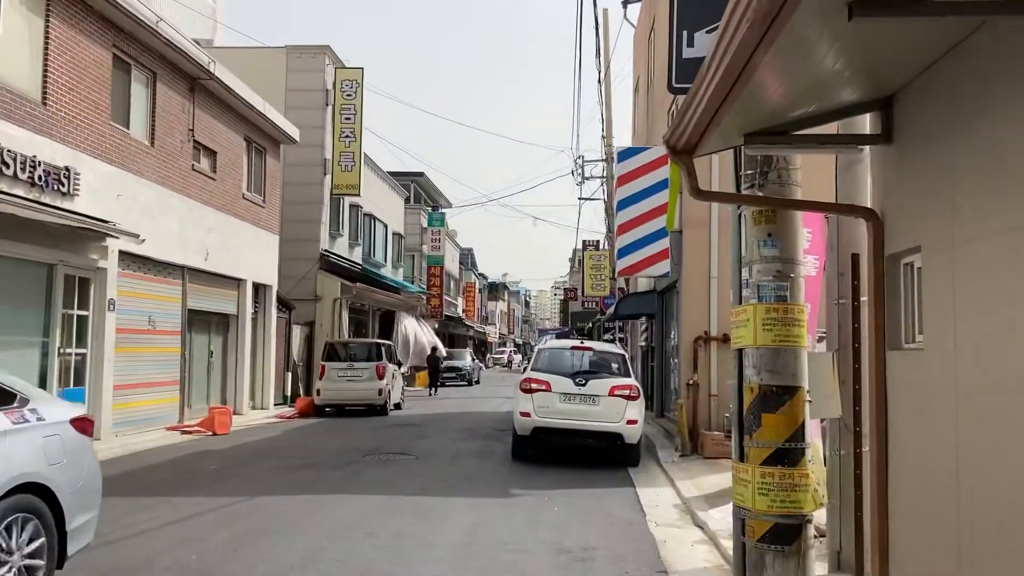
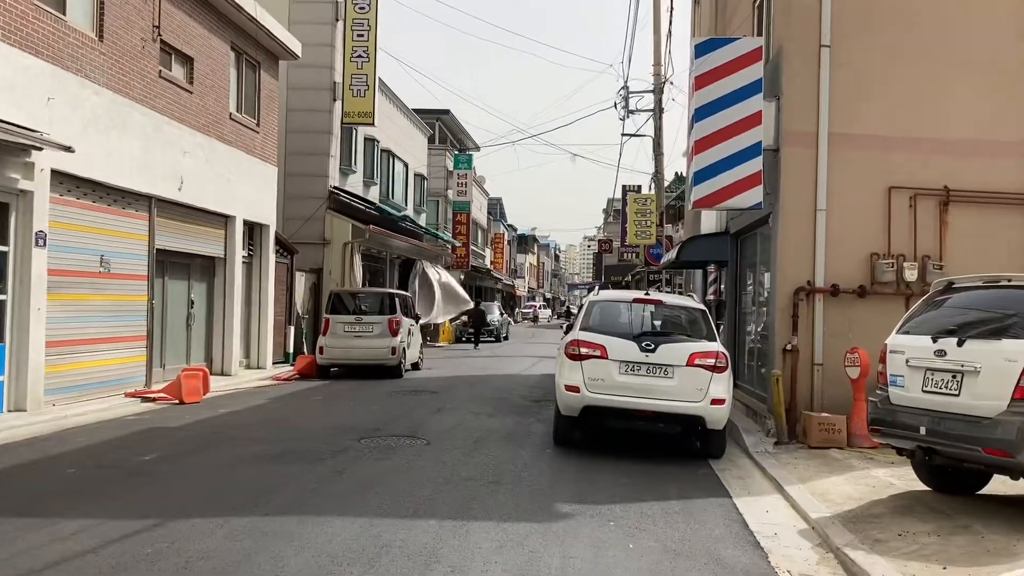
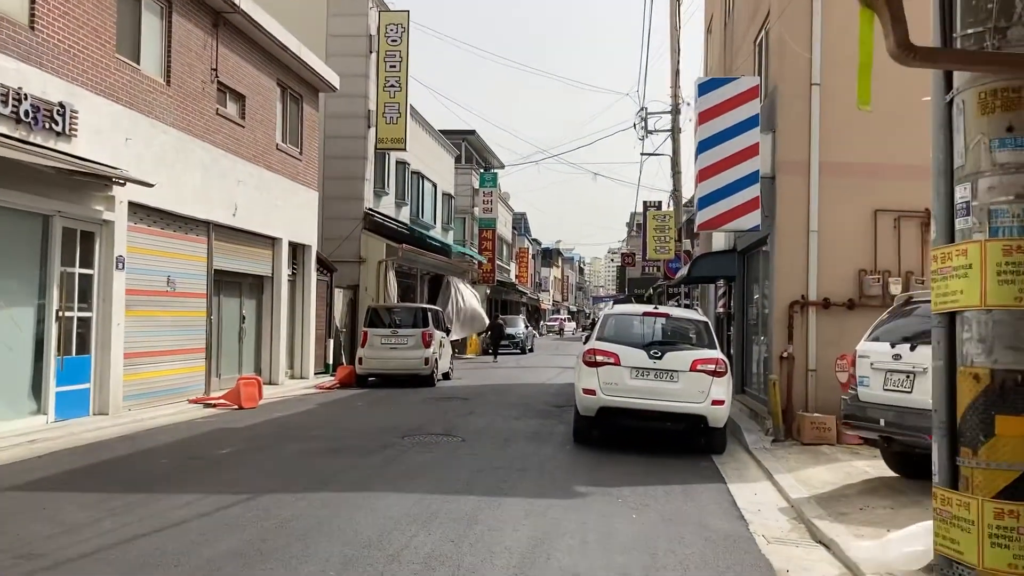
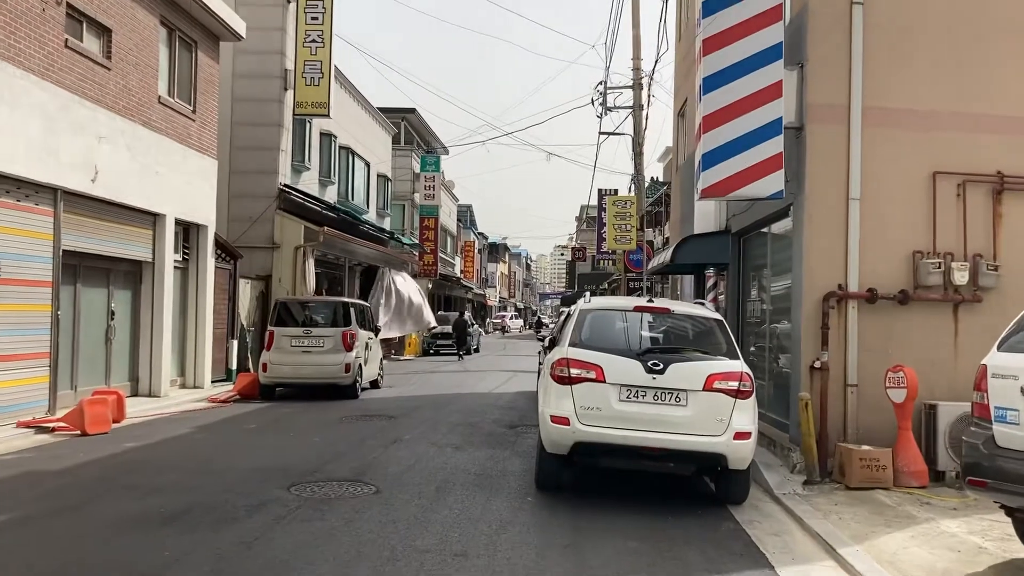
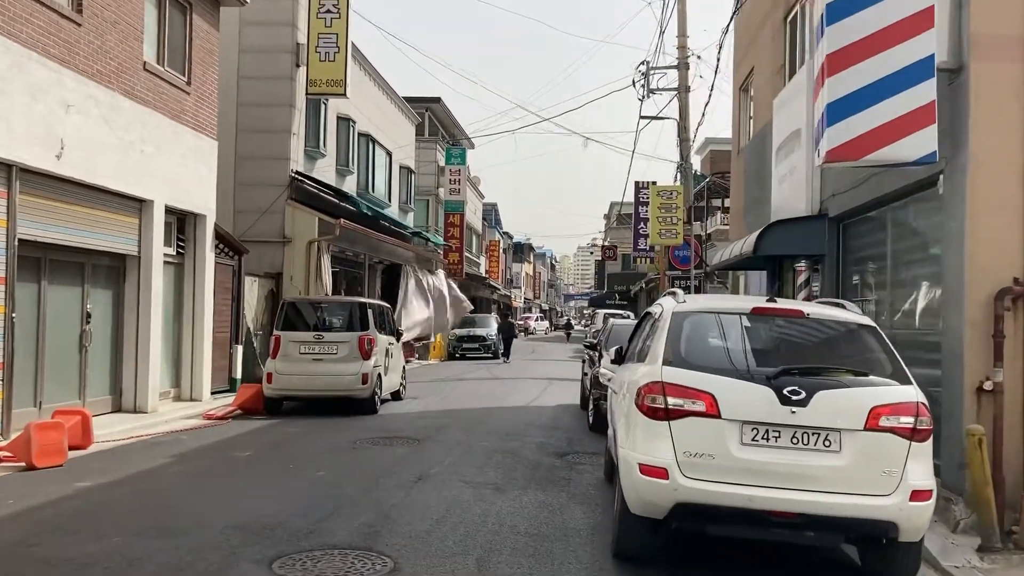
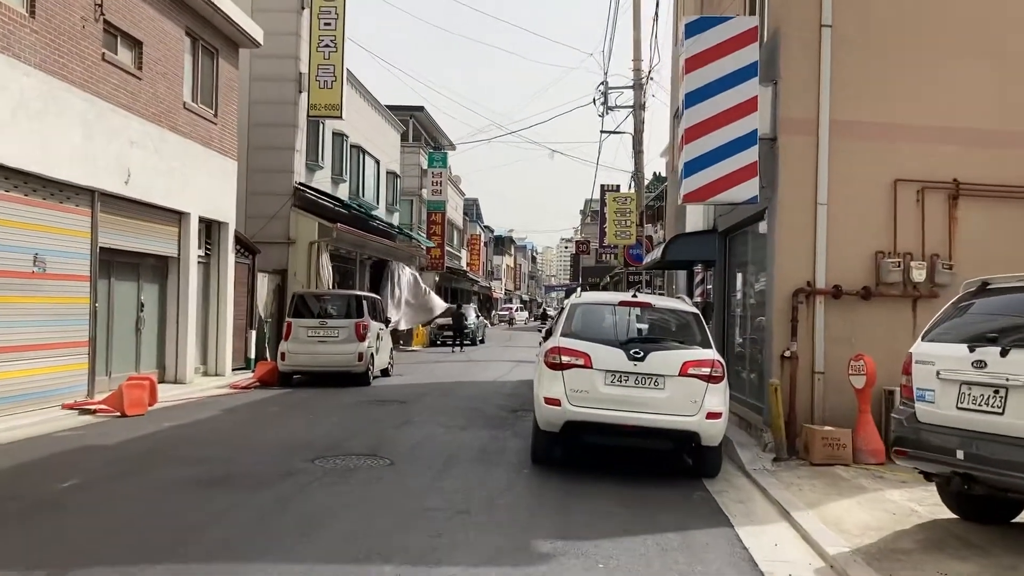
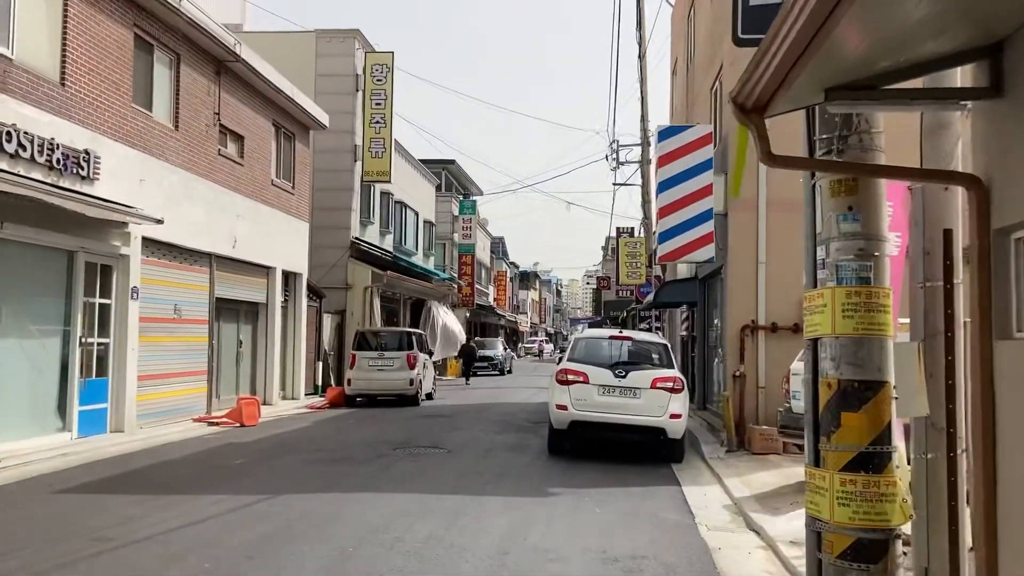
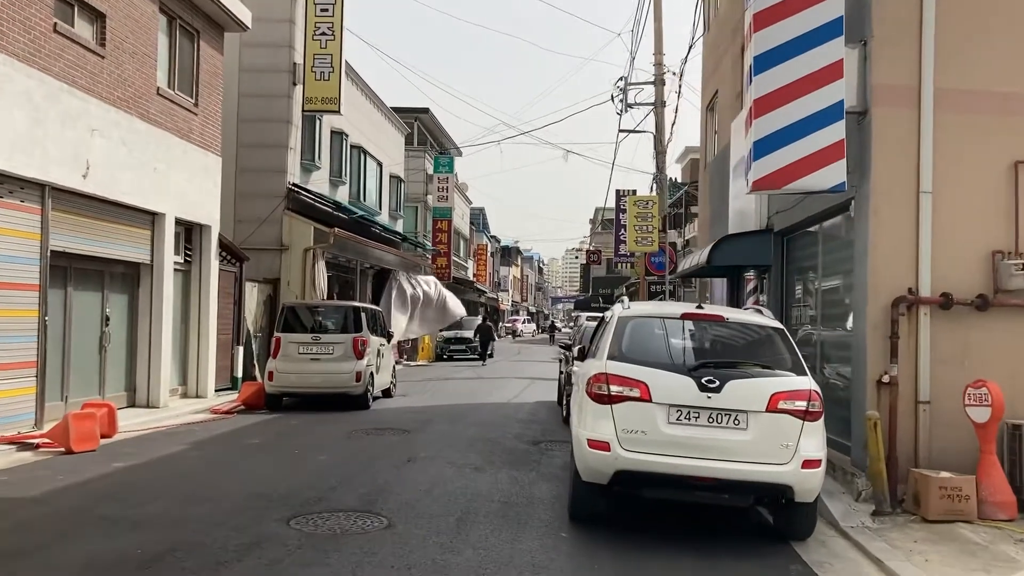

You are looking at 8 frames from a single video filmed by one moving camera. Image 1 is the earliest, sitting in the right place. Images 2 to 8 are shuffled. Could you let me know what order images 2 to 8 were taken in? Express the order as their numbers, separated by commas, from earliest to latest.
7, 3, 2, 6, 4, 8, 5
